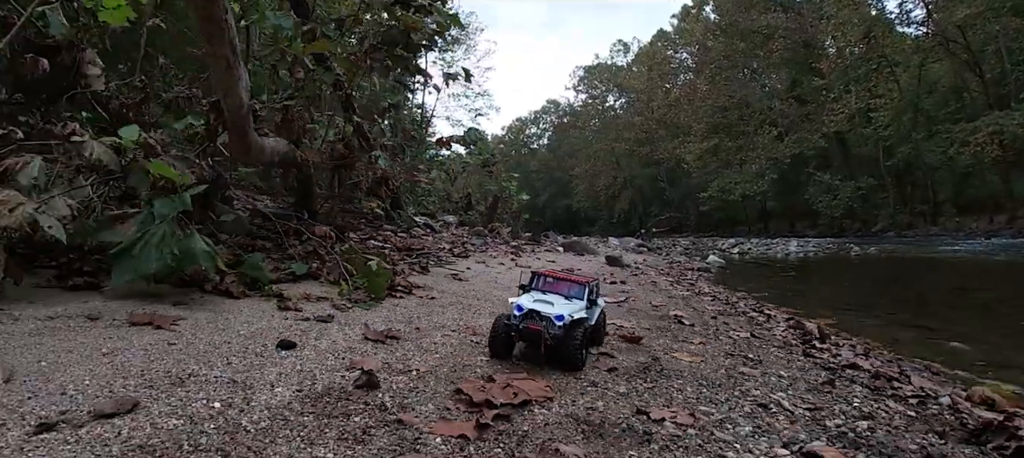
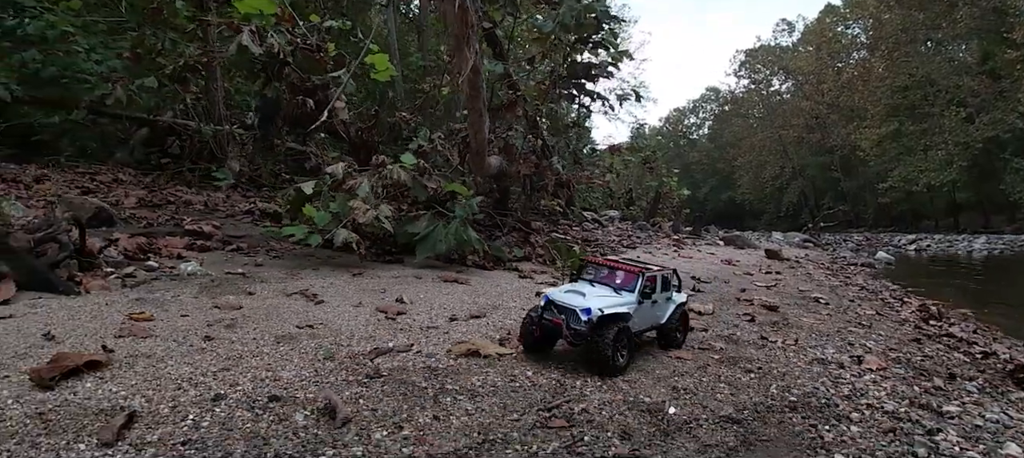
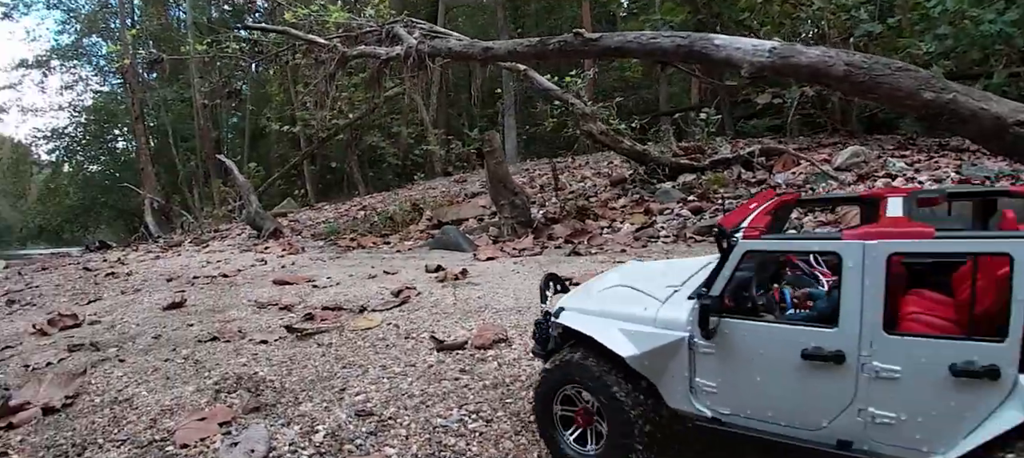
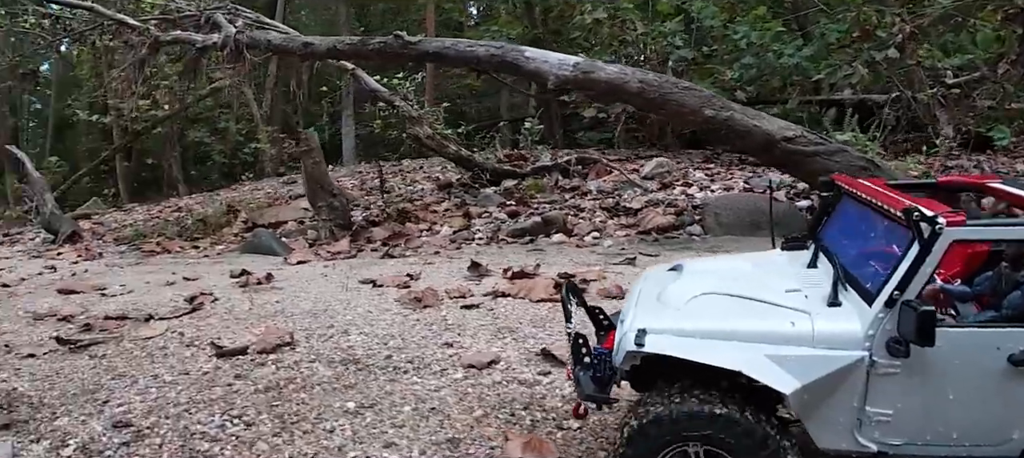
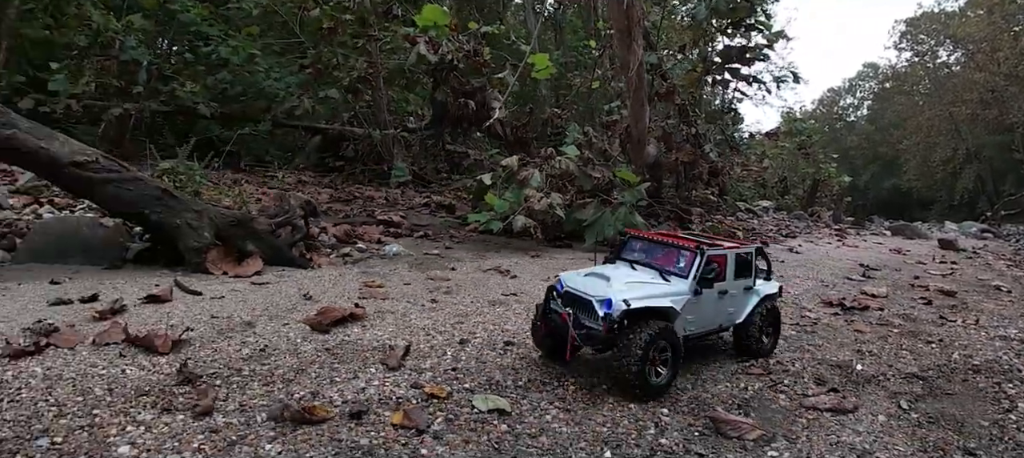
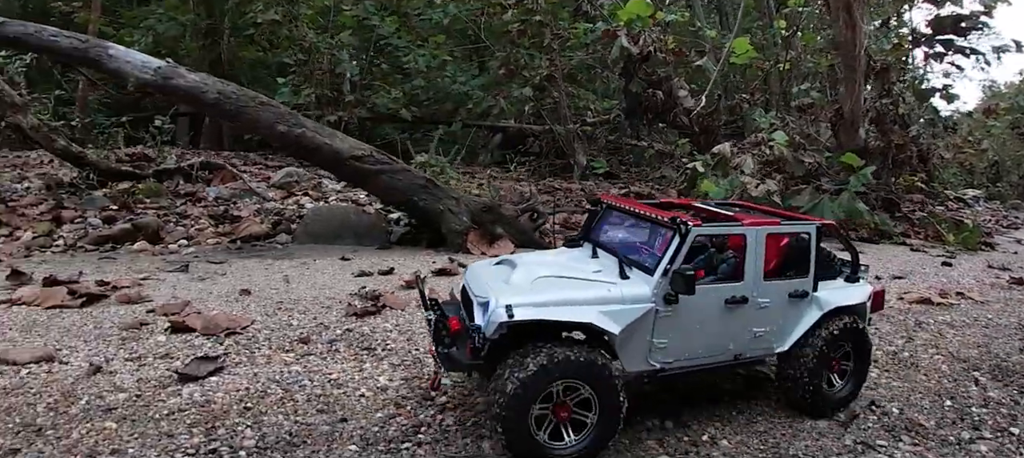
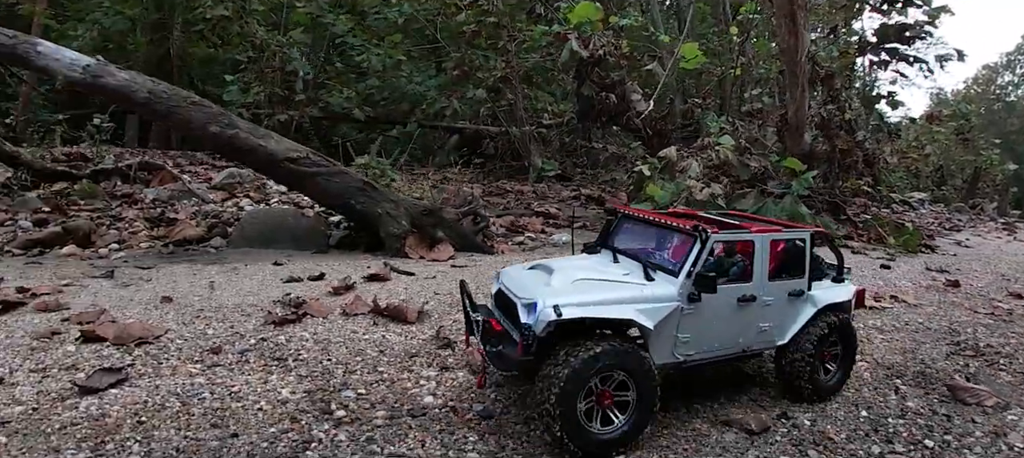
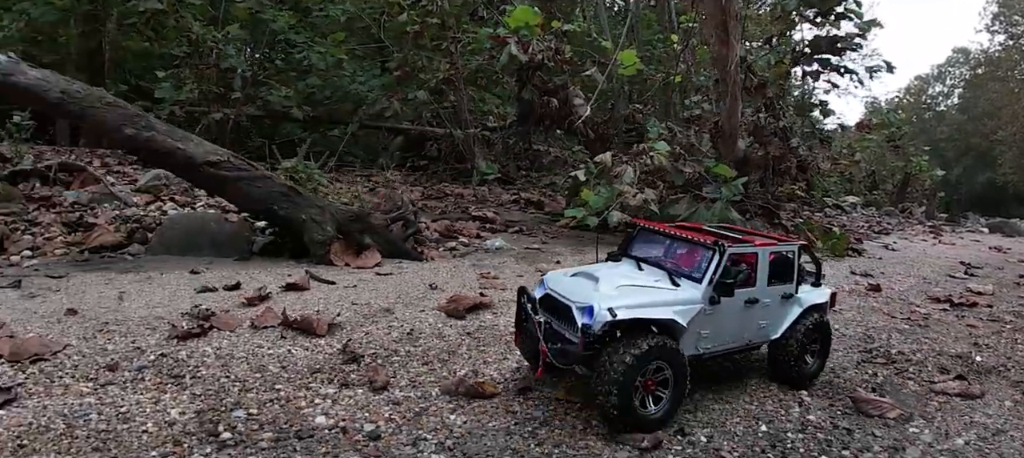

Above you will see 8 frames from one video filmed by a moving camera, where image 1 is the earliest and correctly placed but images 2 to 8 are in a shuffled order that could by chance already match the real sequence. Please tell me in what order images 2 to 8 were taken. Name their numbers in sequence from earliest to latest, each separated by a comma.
2, 5, 8, 7, 6, 4, 3
